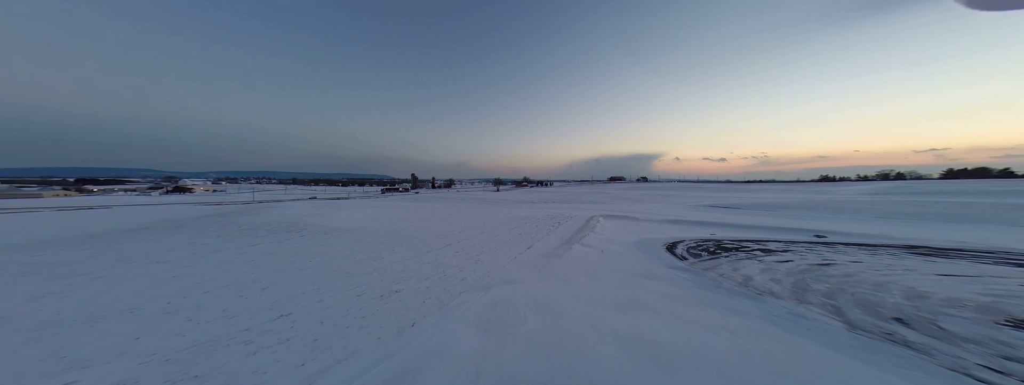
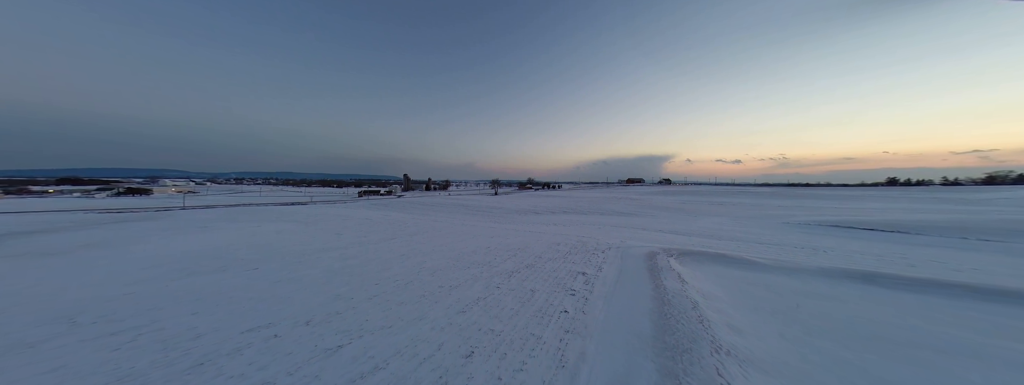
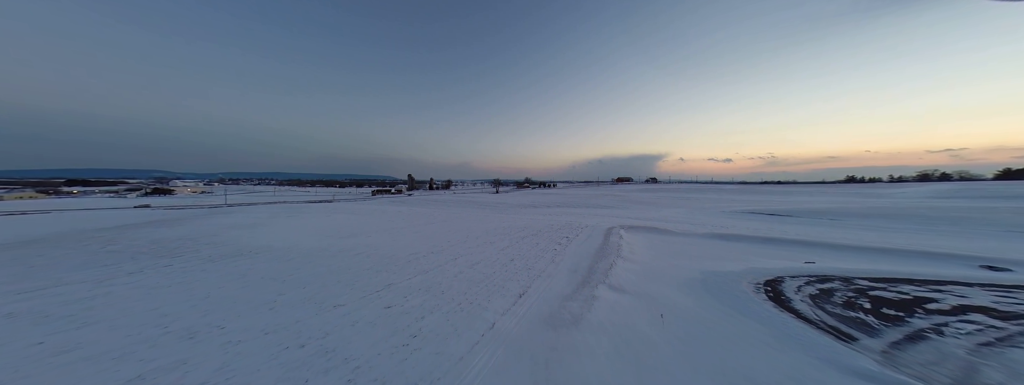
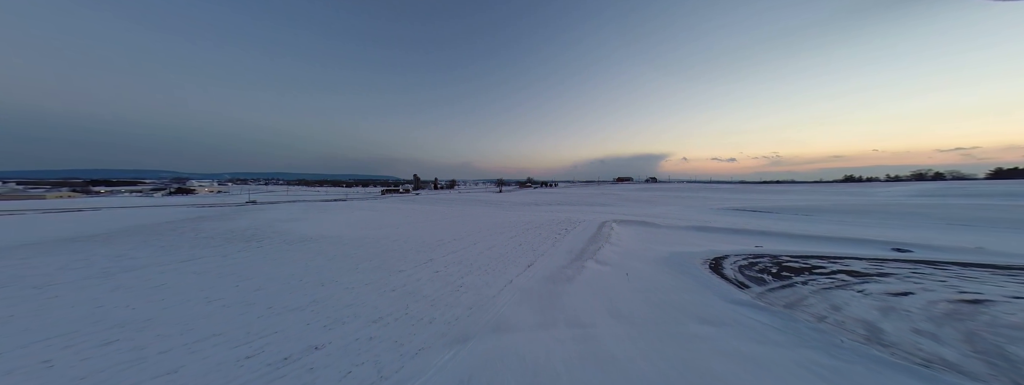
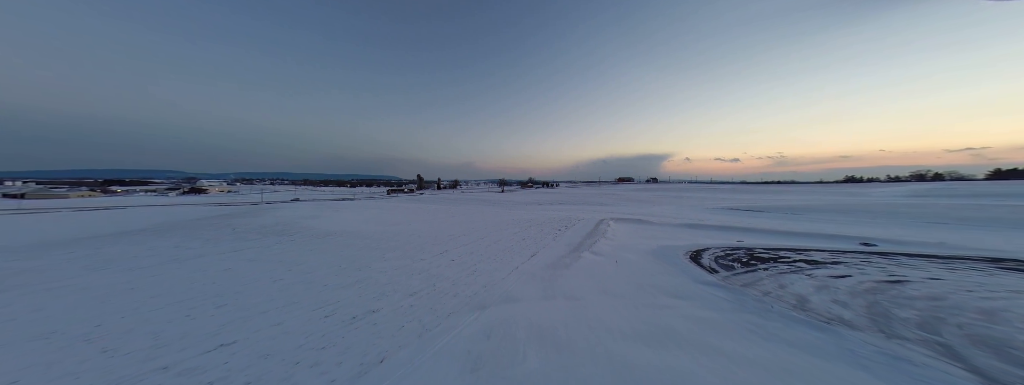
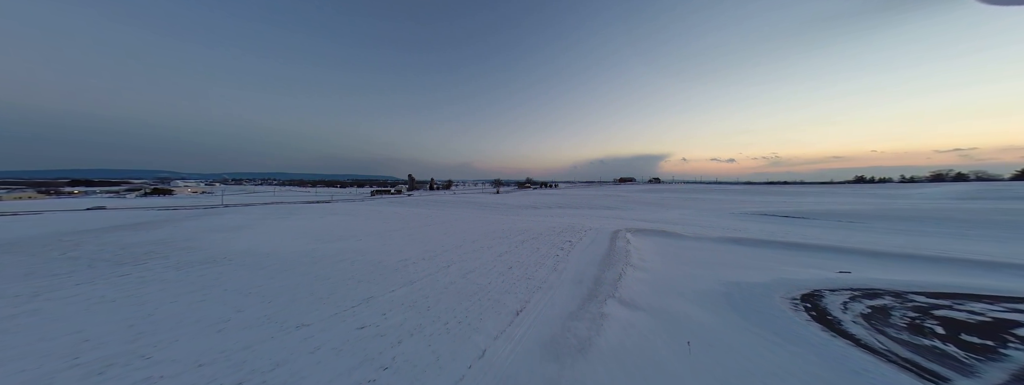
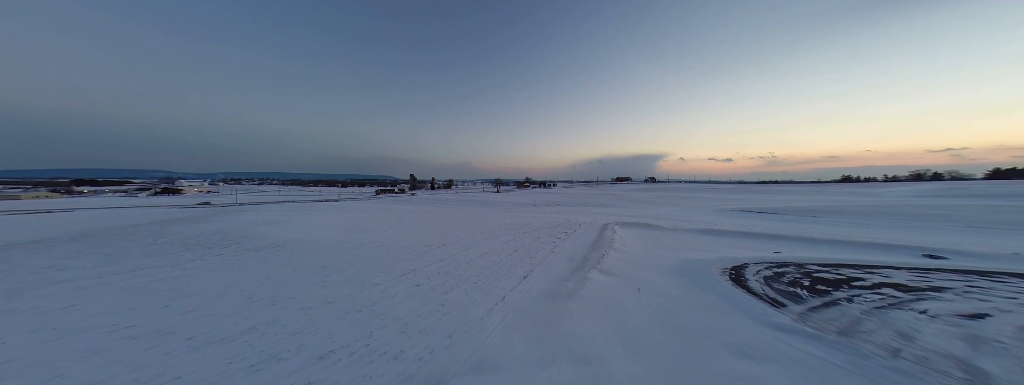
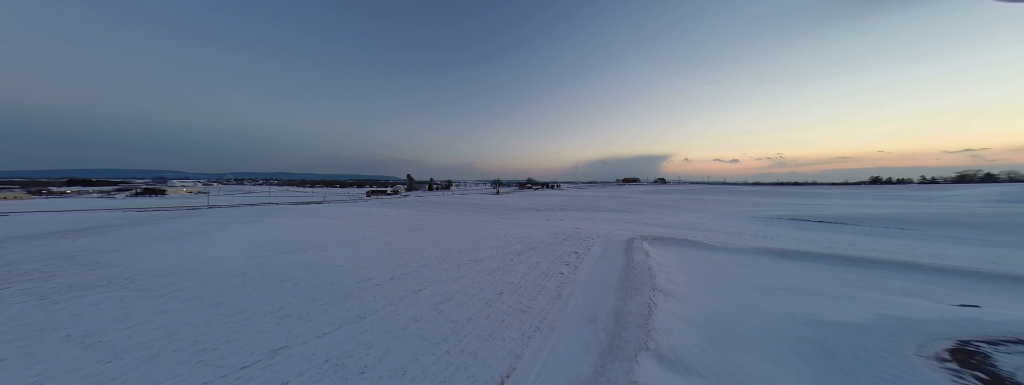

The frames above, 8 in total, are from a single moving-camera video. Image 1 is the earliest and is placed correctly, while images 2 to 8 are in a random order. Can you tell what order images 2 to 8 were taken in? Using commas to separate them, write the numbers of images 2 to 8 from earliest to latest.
5, 4, 7, 3, 6, 8, 2
